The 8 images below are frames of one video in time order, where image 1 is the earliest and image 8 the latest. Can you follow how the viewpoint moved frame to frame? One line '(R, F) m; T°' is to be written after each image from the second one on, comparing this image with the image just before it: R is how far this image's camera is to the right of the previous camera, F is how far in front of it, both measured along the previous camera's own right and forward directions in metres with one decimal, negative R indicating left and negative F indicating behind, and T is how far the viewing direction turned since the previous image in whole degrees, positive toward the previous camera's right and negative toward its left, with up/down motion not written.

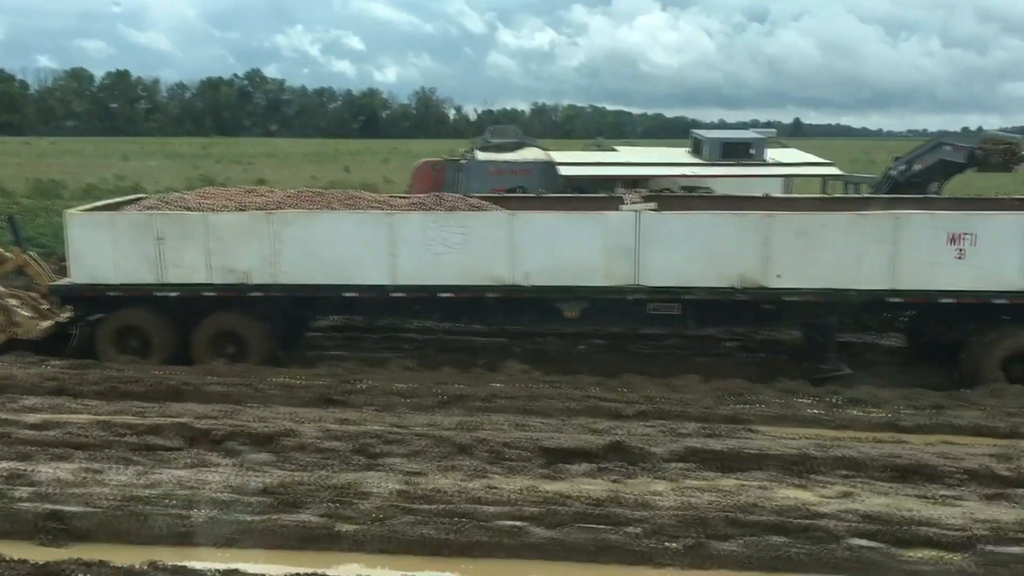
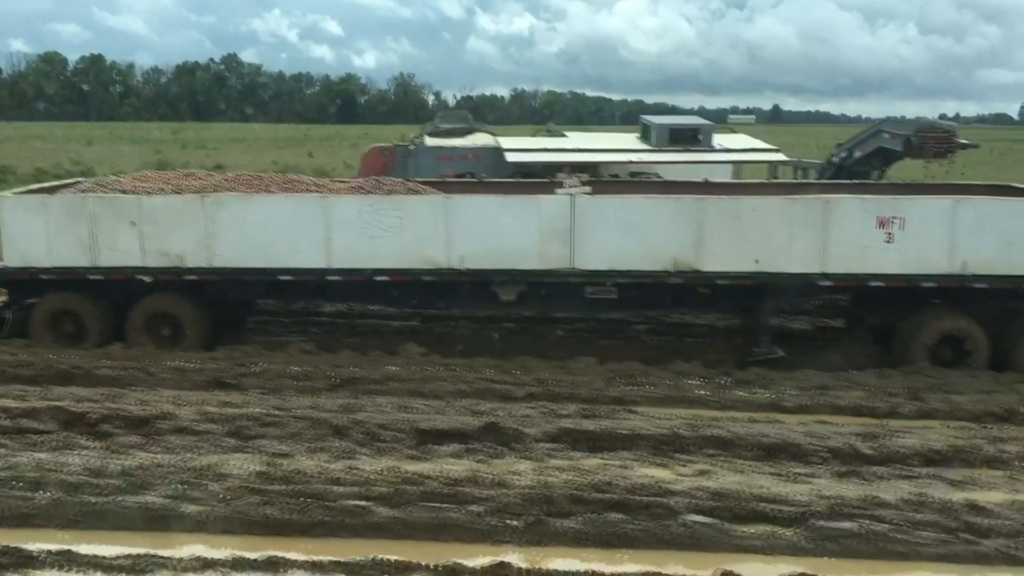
(+0.7, 0.0) m; +2°
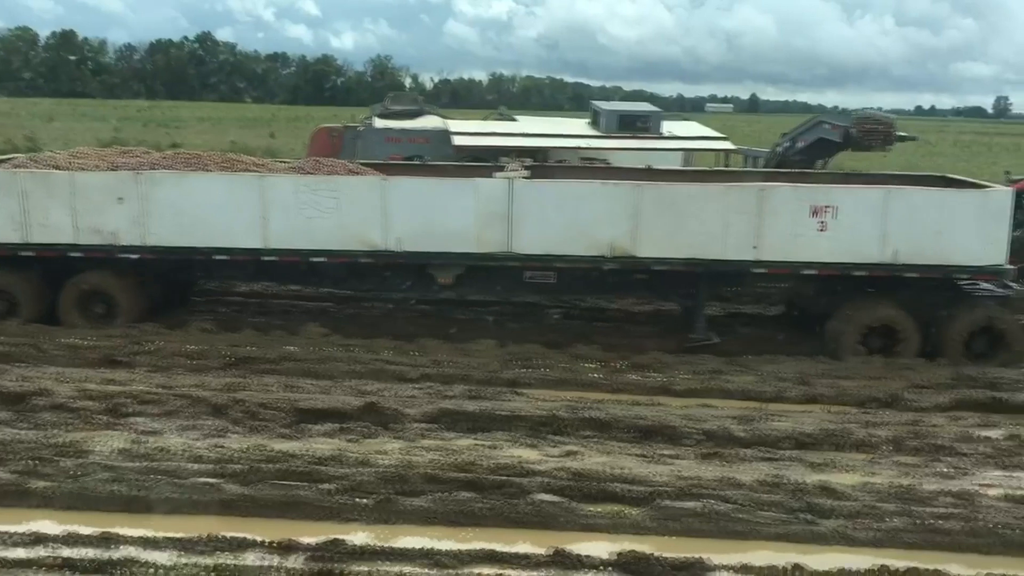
(+0.6, 0.0) m; +2°
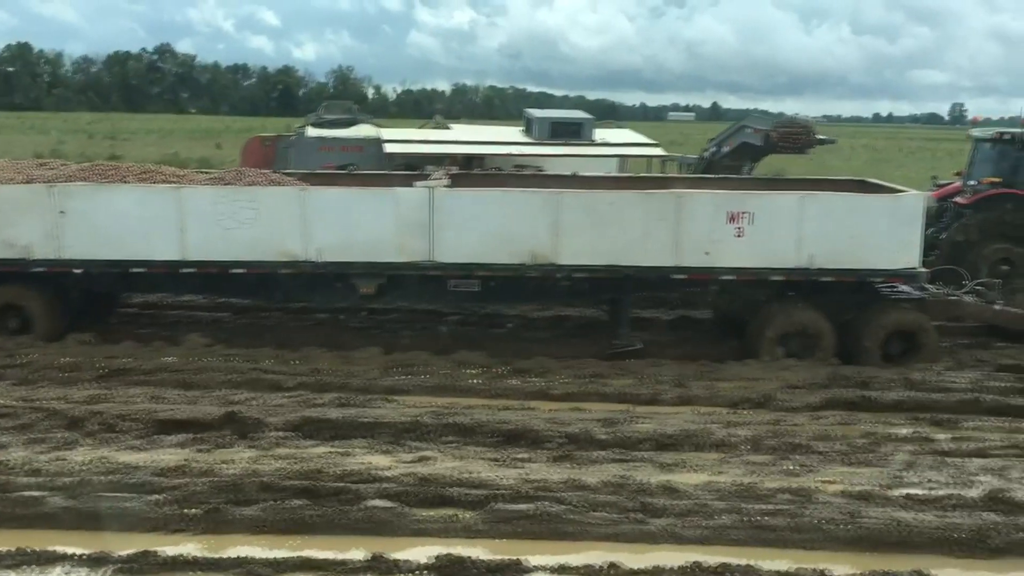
(+0.7, 0.0) m; +2°
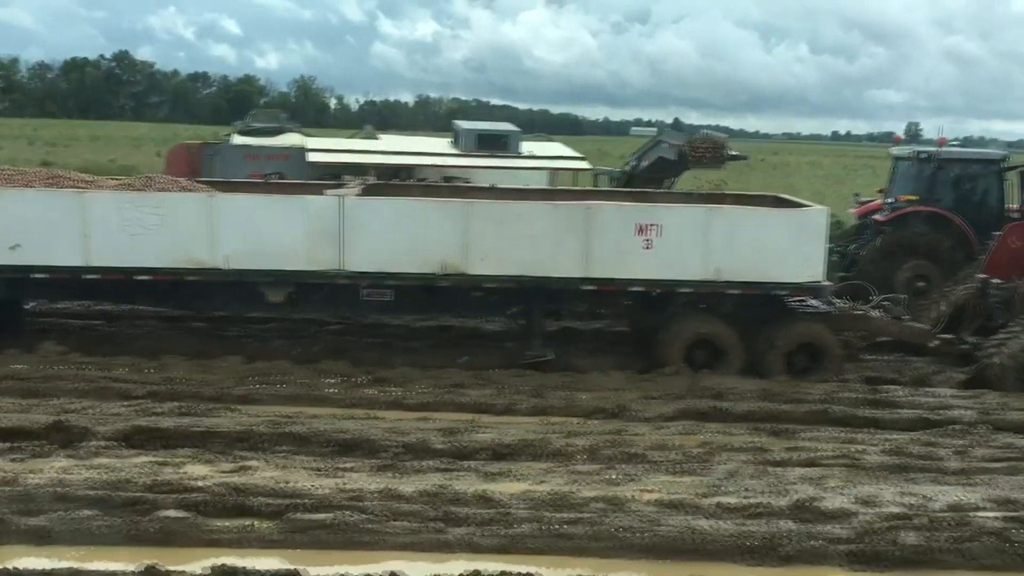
(+0.8, 0.0) m; +3°
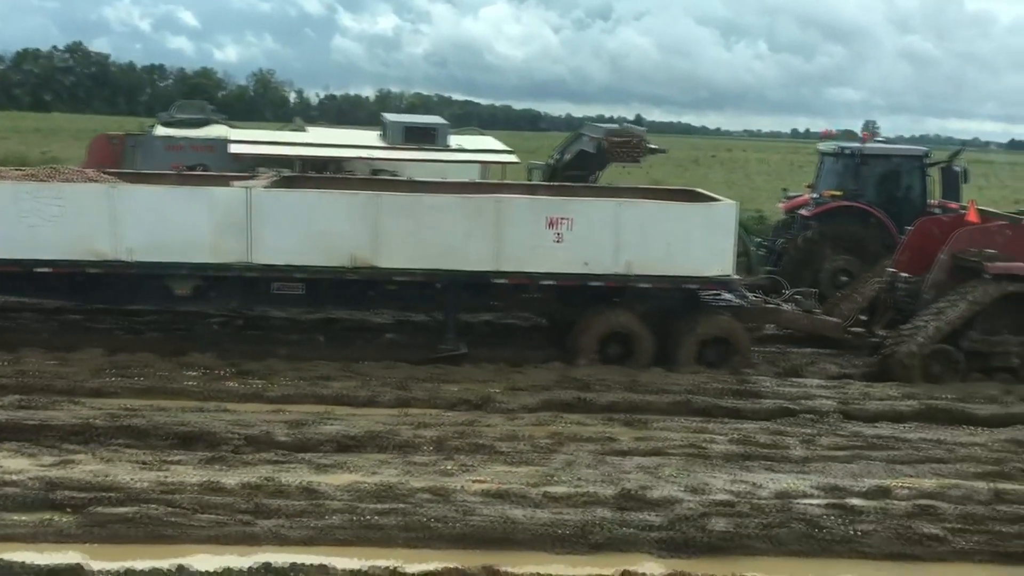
(+0.8, 0.0) m; +3°
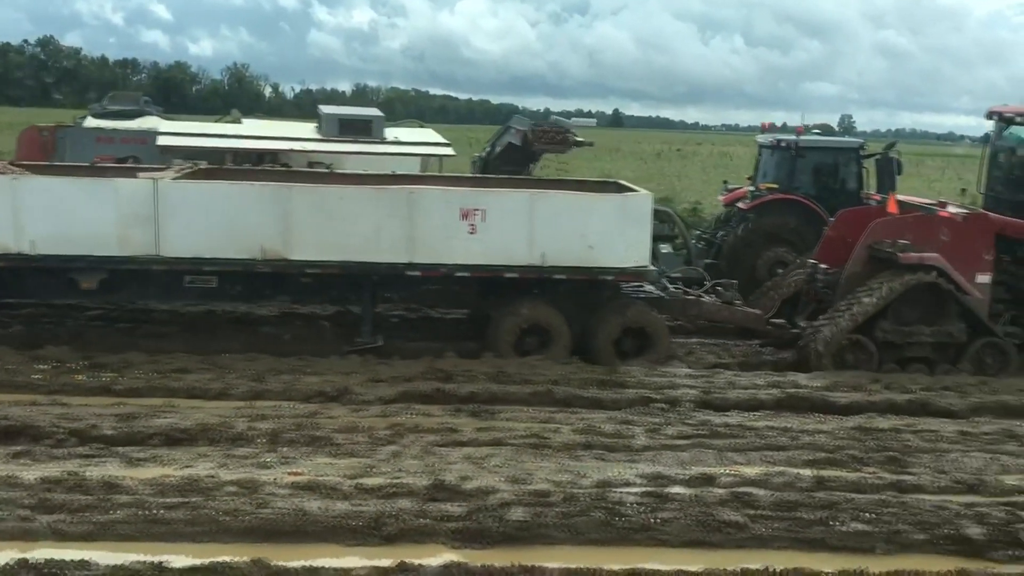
(+0.9, +0.1) m; +2°
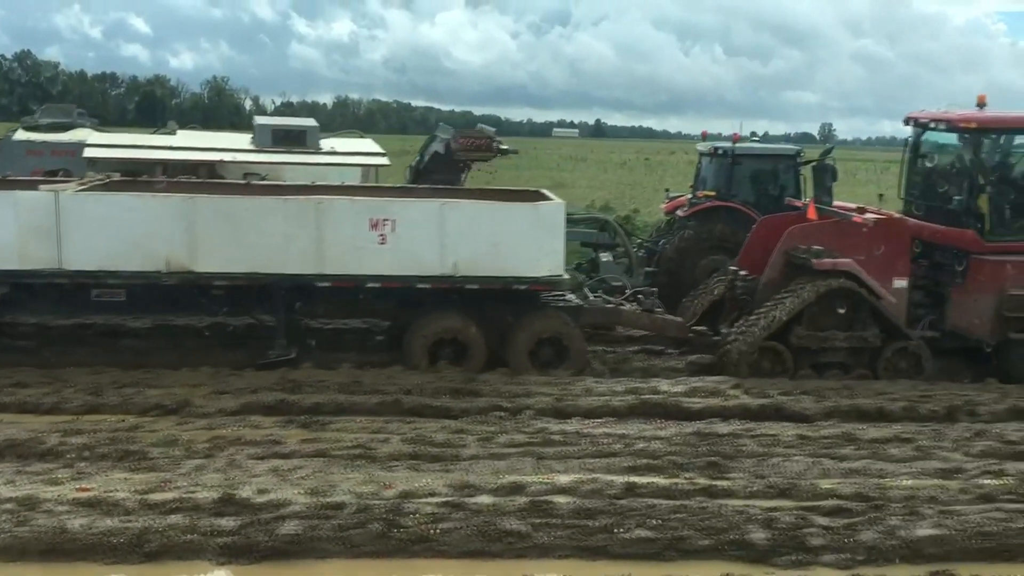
(+1.1, +0.1) m; +2°
